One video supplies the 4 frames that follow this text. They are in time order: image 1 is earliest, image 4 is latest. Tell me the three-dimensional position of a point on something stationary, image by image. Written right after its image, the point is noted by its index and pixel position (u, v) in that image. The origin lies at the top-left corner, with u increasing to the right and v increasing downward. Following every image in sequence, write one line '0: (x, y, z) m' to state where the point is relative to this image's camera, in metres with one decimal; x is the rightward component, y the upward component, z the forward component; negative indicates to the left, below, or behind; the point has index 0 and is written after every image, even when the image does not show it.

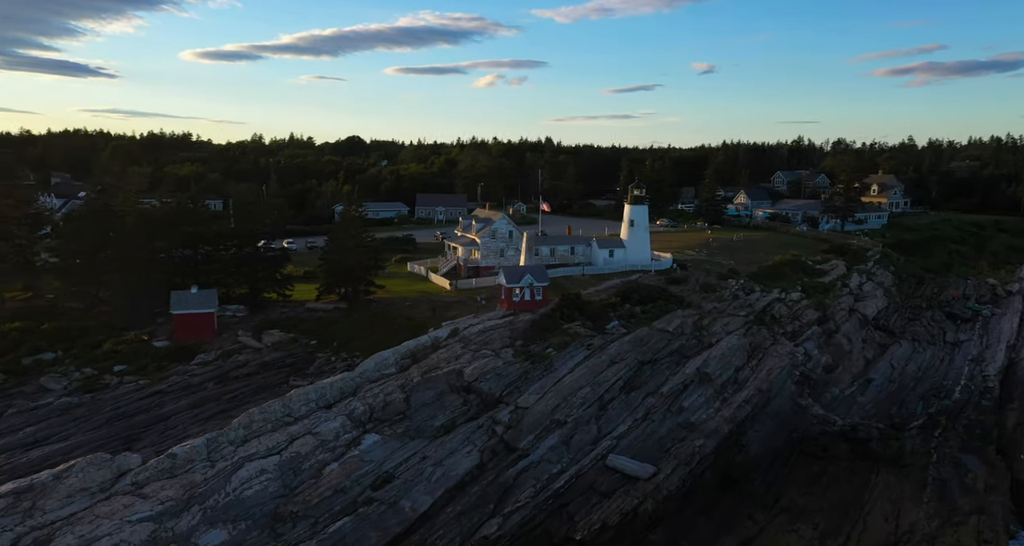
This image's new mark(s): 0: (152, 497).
0: (-9.1, -5.7, +19.5) m
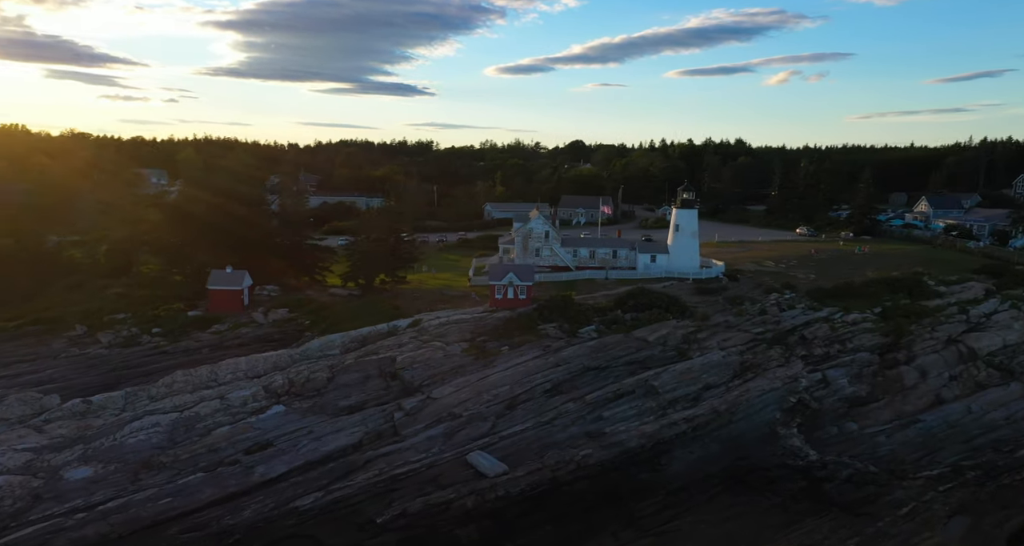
0: (-14.0, -4.8, +23.5) m
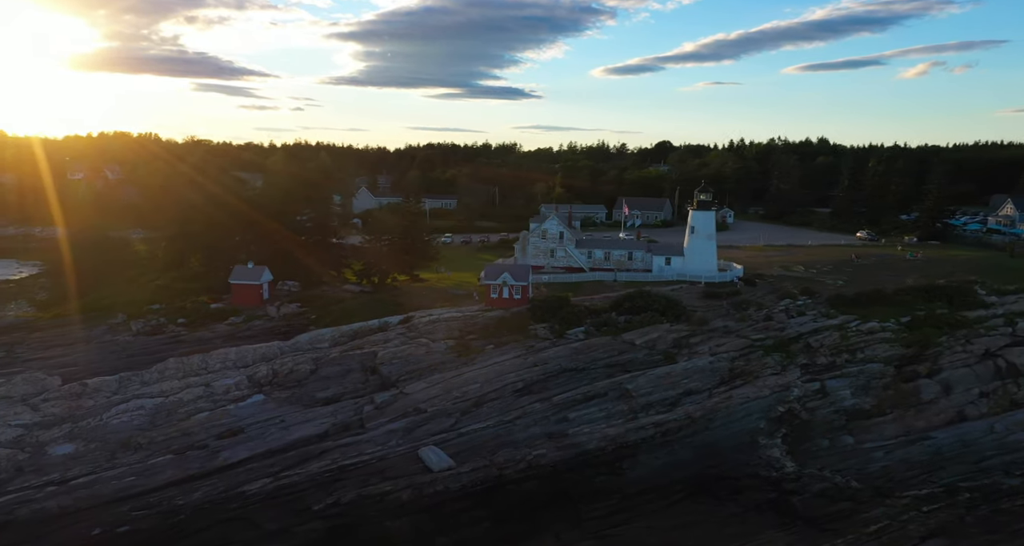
0: (-15.5, -4.6, +25.6) m
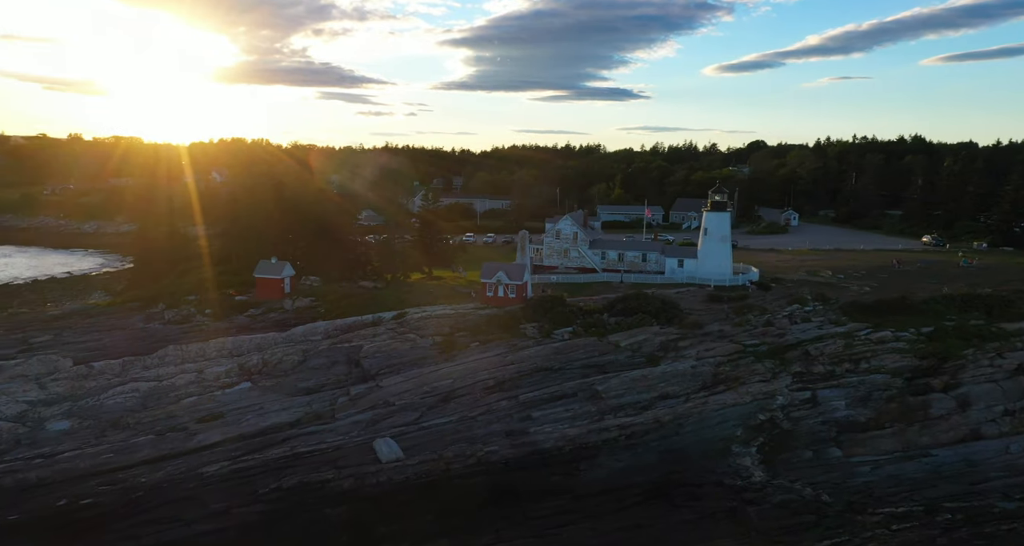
0: (-16.7, -4.2, +28.0) m
